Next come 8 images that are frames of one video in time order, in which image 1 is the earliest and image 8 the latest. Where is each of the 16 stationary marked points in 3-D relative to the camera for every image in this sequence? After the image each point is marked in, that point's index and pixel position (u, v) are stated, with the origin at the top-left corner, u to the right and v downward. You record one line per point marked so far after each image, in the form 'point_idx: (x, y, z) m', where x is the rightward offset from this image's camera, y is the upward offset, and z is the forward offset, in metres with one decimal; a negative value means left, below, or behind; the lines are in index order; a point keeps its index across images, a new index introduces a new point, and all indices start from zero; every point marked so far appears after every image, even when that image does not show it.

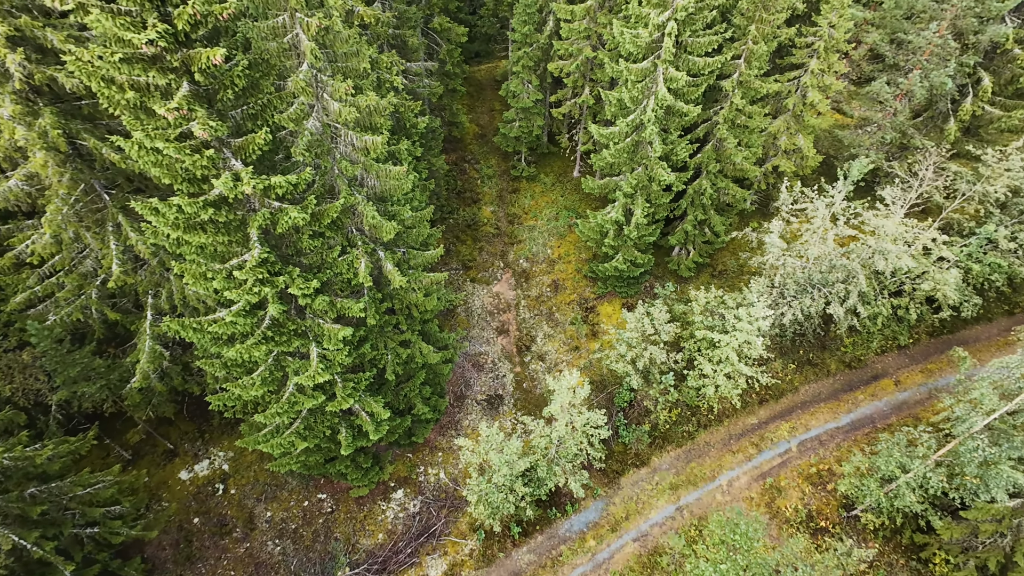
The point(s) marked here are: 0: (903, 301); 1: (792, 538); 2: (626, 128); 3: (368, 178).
0: (+16.0, -0.6, +19.7) m
1: (+10.7, -9.6, +18.6) m
2: (+4.6, +6.5, +19.6) m
3: (-4.1, +3.2, +13.9) m
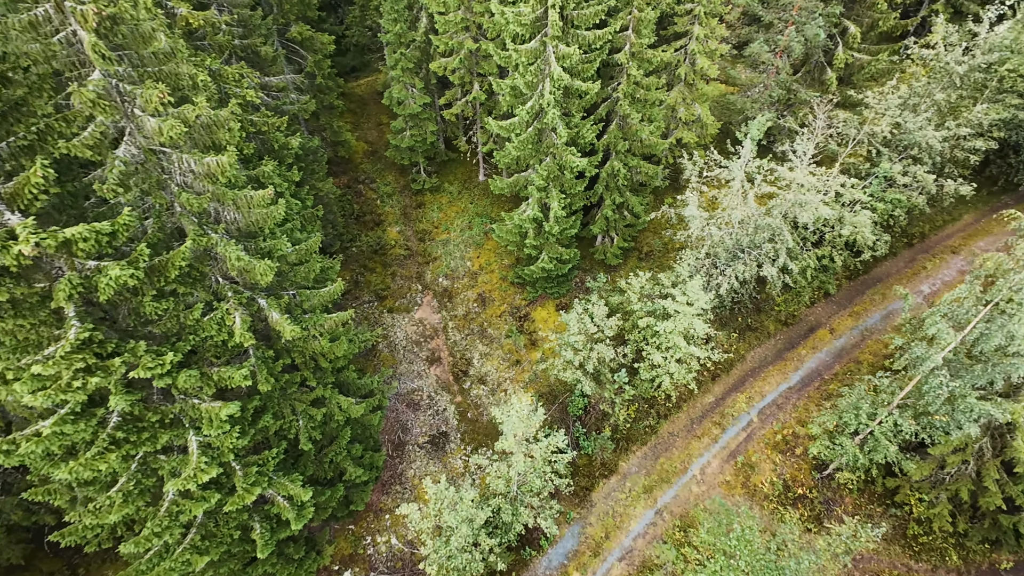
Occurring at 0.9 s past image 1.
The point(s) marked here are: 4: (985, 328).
0: (+12.9, +1.5, +19.8) m
1: (+9.6, -8.3, +17.7) m
2: (+0.5, +6.4, +18.1) m
3: (-6.5, +1.7, +11.0) m
4: (+11.6, -1.0, +11.9) m
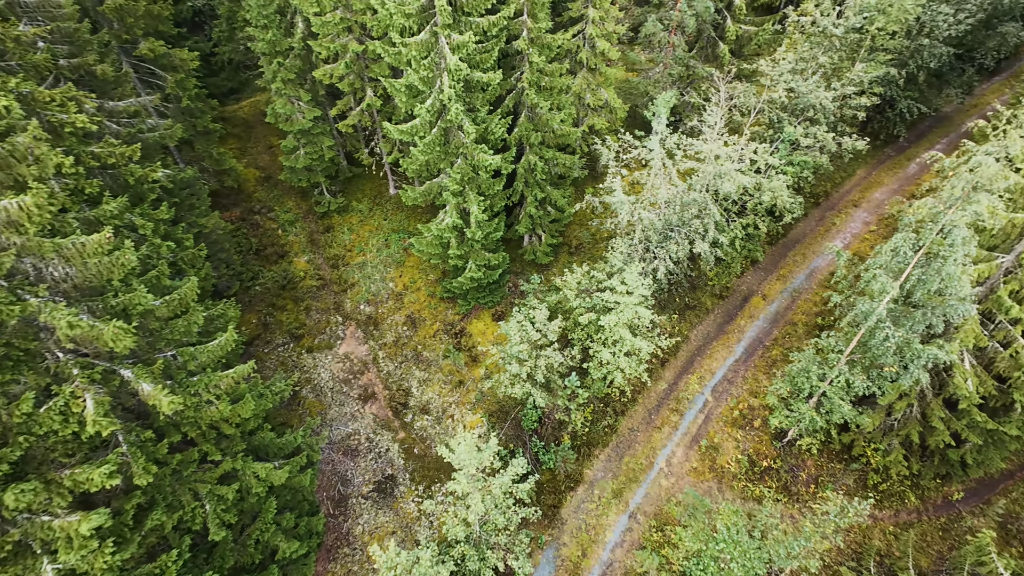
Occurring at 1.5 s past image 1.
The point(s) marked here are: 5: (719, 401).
0: (+9.8, +2.8, +19.8) m
1: (+8.3, -7.3, +17.3) m
2: (-2.9, +5.8, +16.5) m
3: (-8.1, +0.4, +8.5) m
4: (+10.0, +0.3, +11.8) m
5: (+8.4, -4.6, +19.5) m
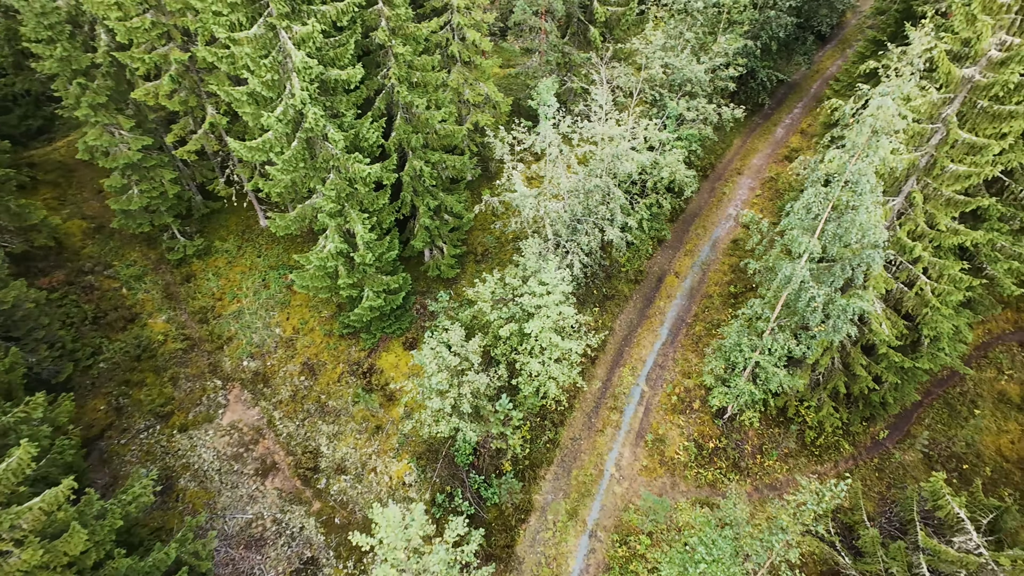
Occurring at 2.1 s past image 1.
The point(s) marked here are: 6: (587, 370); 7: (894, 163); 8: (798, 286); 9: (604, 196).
0: (+5.6, +3.6, +19.3) m
1: (+6.4, -6.6, +16.6) m
2: (-6.5, +4.6, +13.8) m
3: (-9.3, -1.4, +5.0) m
4: (+7.7, +1.4, +11.5) m
5: (+5.6, -4.0, +18.8) m
6: (+3.0, -3.3, +19.4) m
7: (+8.3, +2.7, +10.5) m
8: (+7.5, 0.0, +12.7) m
9: (+3.2, +3.3, +17.2) m
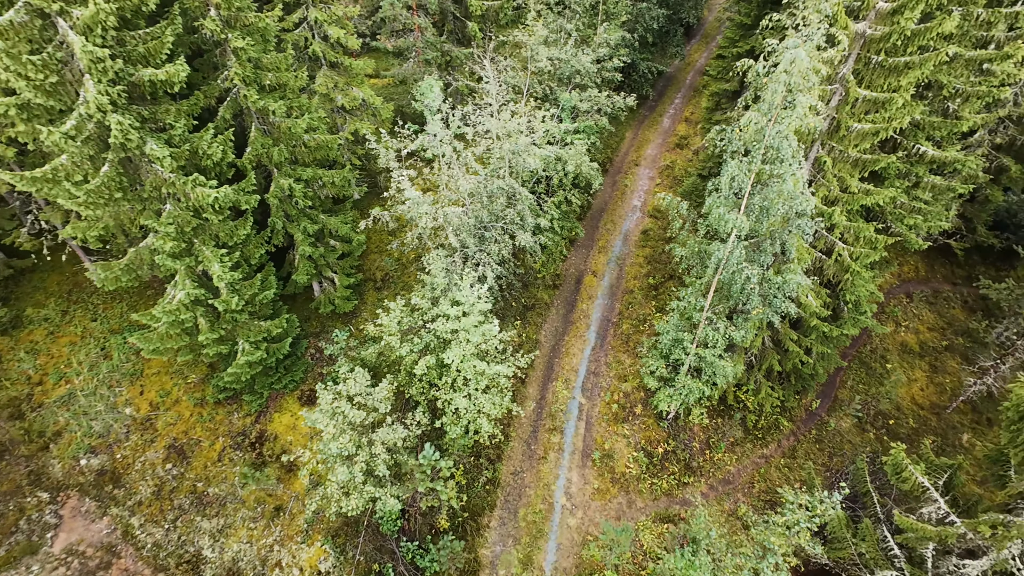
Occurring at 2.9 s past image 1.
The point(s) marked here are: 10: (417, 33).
0: (+1.8, +3.4, +18.0) m
1: (+4.4, -6.4, +15.2) m
2: (-9.2, +3.0, +10.4) m
3: (-9.6, -3.0, +1.1) m
4: (+5.5, +1.9, +10.6) m
5: (+2.9, -4.0, +17.3) m
6: (+0.2, -3.7, +17.4) m
7: (+6.0, +3.3, +9.7) m
8: (+5.3, +0.5, +11.8) m
9: (-0.1, +2.9, +15.4) m
10: (-3.8, +10.4, +19.6) m
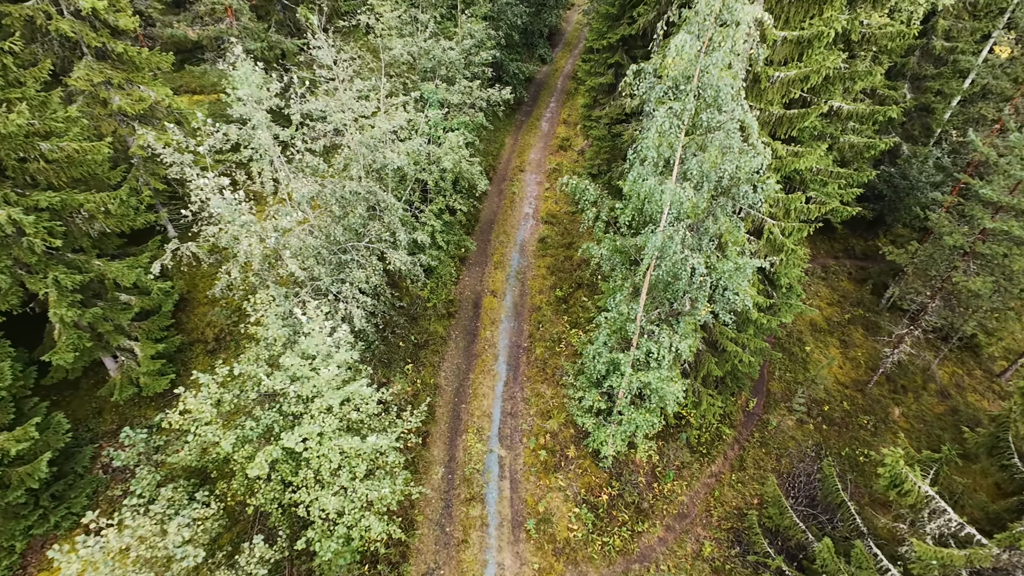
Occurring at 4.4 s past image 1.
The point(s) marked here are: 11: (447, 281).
0: (-2.2, +2.5, +14.5) m
1: (+2.4, -6.7, +12.0) m
2: (-11.2, +1.2, +4.7) m
3: (-8.8, -4.1, -4.6) m
4: (+3.1, +2.0, +8.0) m
5: (+0.1, -4.6, +13.8) m
6: (-2.6, -4.7, +13.4) m
7: (+3.7, +3.5, +7.4) m
8: (+3.0, +0.5, +9.1) m
9: (-3.4, +2.0, +11.6) m
10: (-8.9, +8.6, +15.2) m
11: (-2.4, +0.3, +17.6) m
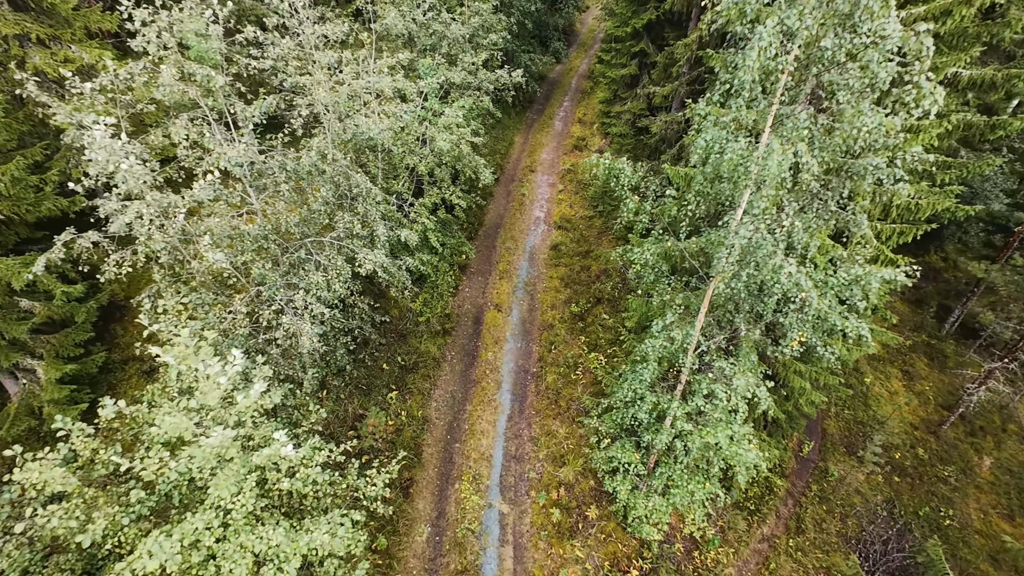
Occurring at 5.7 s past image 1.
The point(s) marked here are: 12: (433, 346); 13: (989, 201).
0: (-1.9, +2.2, +11.9) m
1: (+2.4, -7.0, +9.0) m
2: (-11.1, +1.4, +2.2) m
3: (-8.9, -3.7, -7.3) m
4: (+3.3, +1.8, +5.3) m
5: (+0.2, -5.0, +10.9) m
6: (-2.5, -4.9, +10.5) m
7: (+3.9, +3.3, +4.7) m
8: (+3.1, +0.3, +6.3) m
9: (-3.2, +1.8, +9.0) m
10: (-8.5, +8.4, +12.8) m
11: (-2.1, -0.1, +14.9) m
12: (-2.3, -1.6, +13.6) m
13: (+16.0, +2.9, +16.1) m
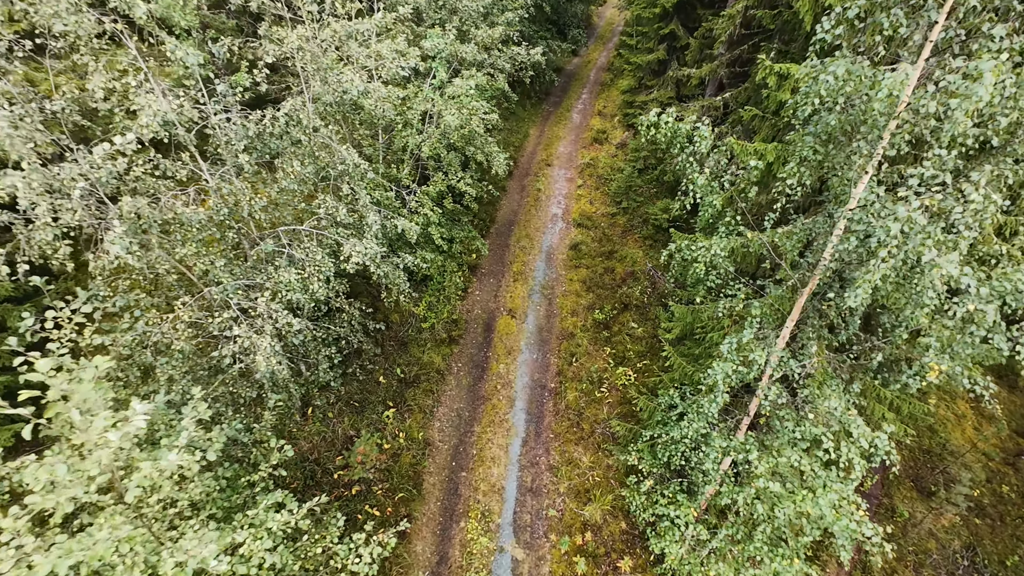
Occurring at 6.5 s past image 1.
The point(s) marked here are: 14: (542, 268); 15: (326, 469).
0: (-1.5, +2.2, +10.2) m
1: (+2.6, -7.1, +7.2) m
2: (-10.9, +1.5, +0.6) m
3: (-8.9, -3.6, -9.0) m
4: (+3.6, +1.7, +3.5) m
5: (+0.5, -5.0, +9.1) m
6: (-2.2, -5.0, +8.8) m
7: (+4.1, +3.2, +2.9) m
8: (+3.4, +0.2, +4.5) m
9: (-2.9, +1.8, +7.3) m
10: (-8.0, +8.5, +11.3) m
11: (-1.7, -0.2, +13.1) m
12: (-1.9, -1.7, +11.9) m
13: (+16.5, +2.6, +14.1) m
14: (+1.0, +0.6, +15.0) m
15: (-3.7, -3.6, +9.6) m
